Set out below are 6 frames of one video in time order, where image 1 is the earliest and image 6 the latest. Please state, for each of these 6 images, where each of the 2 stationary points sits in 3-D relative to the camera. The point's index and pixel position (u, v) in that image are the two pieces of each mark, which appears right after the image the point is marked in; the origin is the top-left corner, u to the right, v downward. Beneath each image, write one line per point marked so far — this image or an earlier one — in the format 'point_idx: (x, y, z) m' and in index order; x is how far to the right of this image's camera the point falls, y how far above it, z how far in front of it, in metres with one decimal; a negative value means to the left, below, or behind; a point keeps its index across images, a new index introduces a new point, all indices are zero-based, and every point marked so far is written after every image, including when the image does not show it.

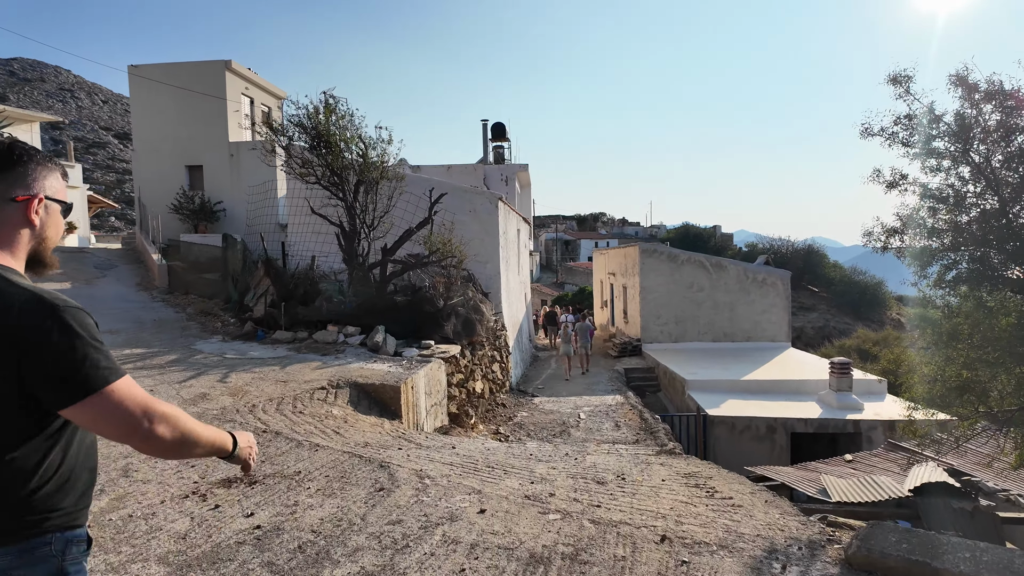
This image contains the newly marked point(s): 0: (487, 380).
0: (-0.4, -1.5, +9.6) m
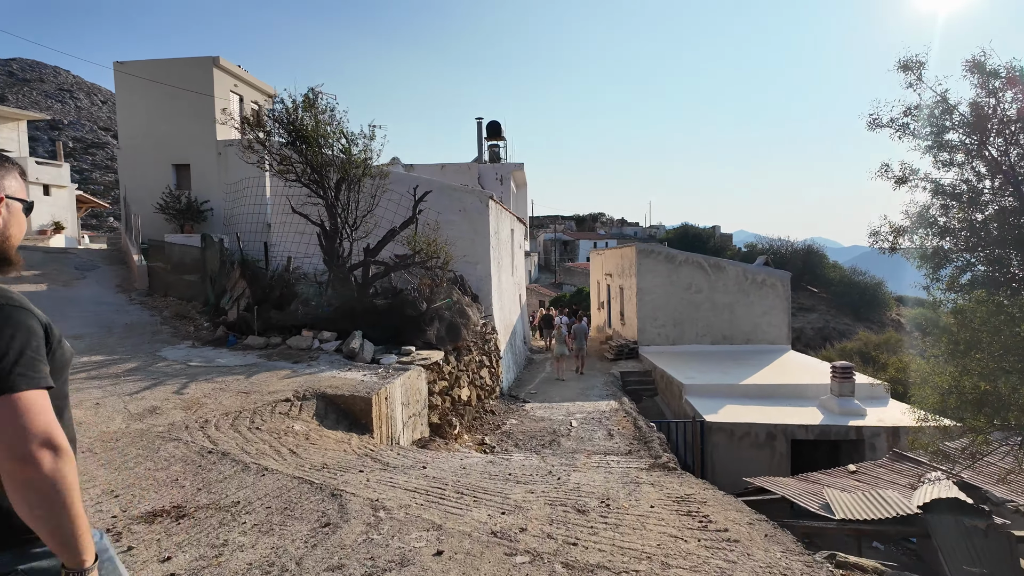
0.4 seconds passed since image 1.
0: (-0.6, -1.5, +9.1) m
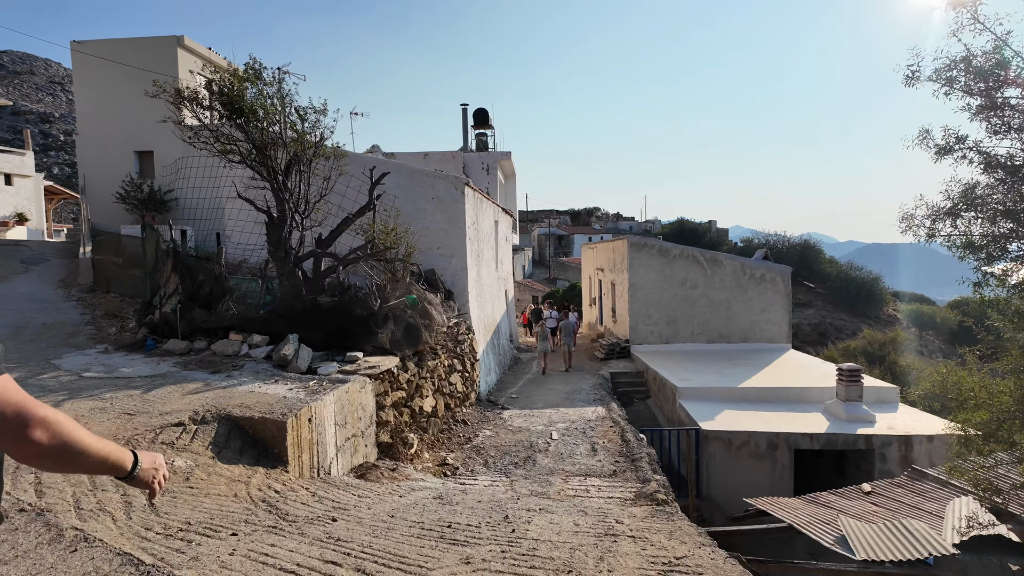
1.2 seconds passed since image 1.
0: (-1.0, -1.5, +8.1) m
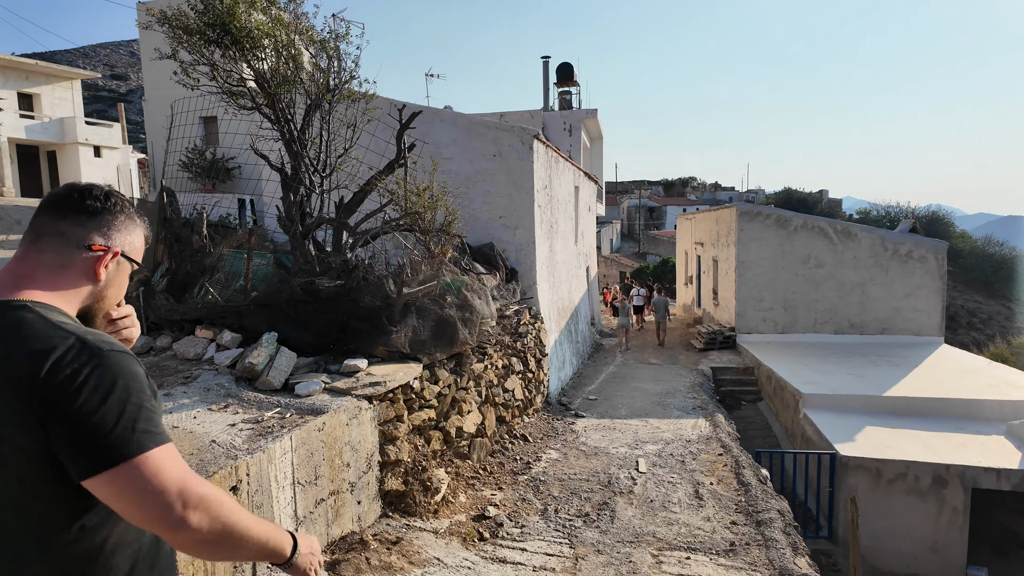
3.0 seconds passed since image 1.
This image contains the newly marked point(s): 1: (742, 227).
0: (-0.2, -1.3, +6.2) m
1: (+5.5, +1.4, +13.9) m
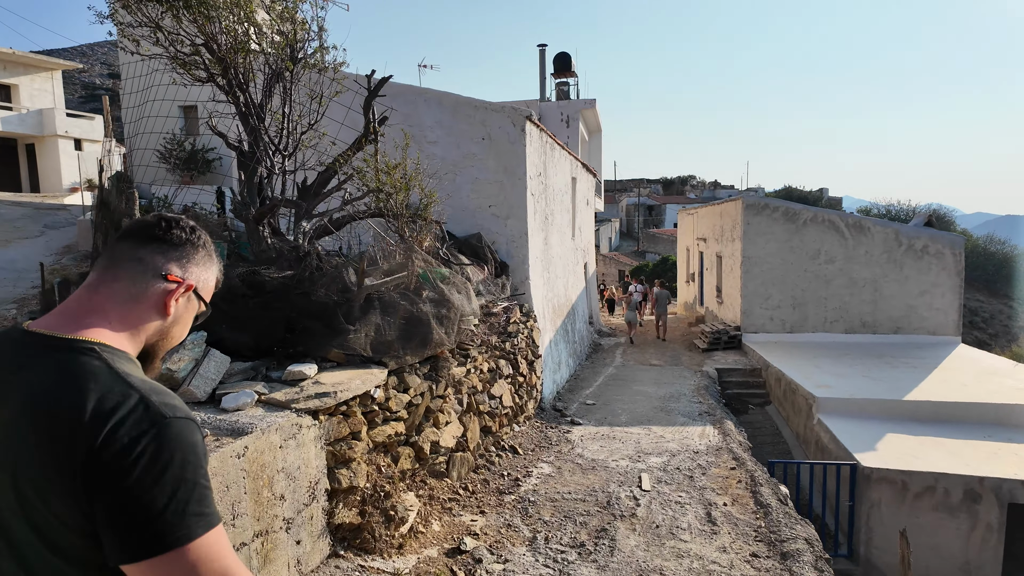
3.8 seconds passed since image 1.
0: (-0.3, -1.2, +5.5) m
1: (+5.3, +1.5, +13.2) m
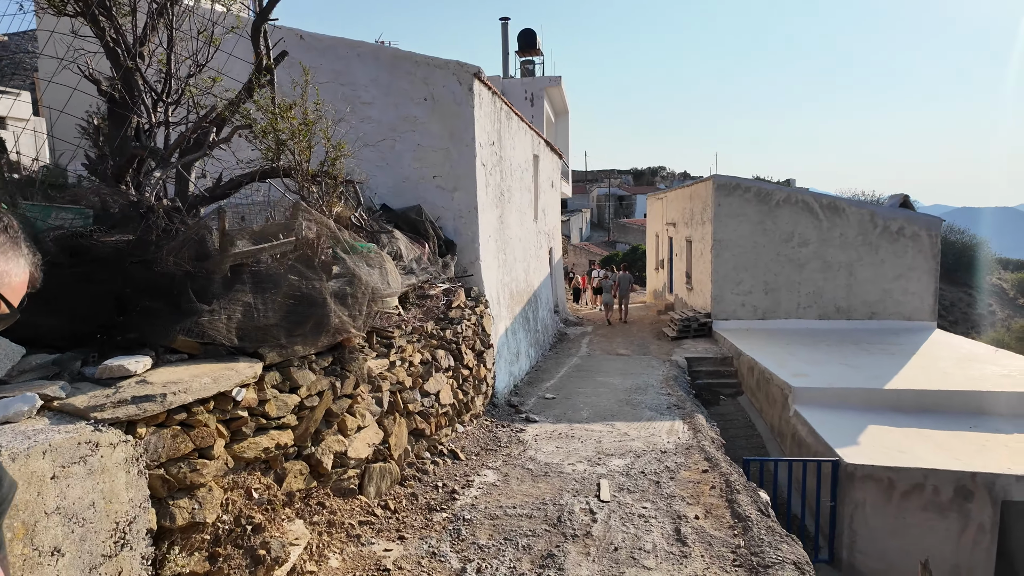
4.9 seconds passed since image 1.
0: (-0.9, -1.0, +4.6) m
1: (+4.4, +1.8, +12.5) m
